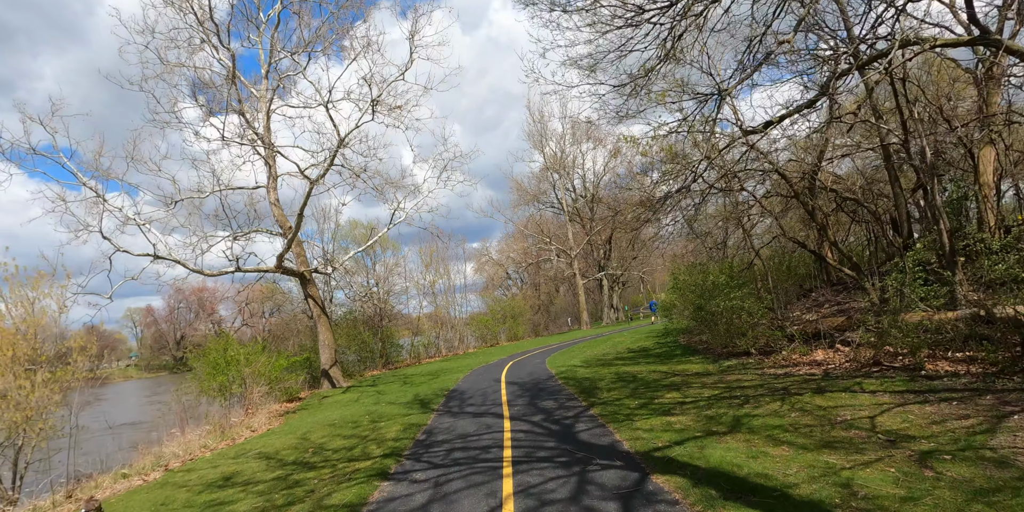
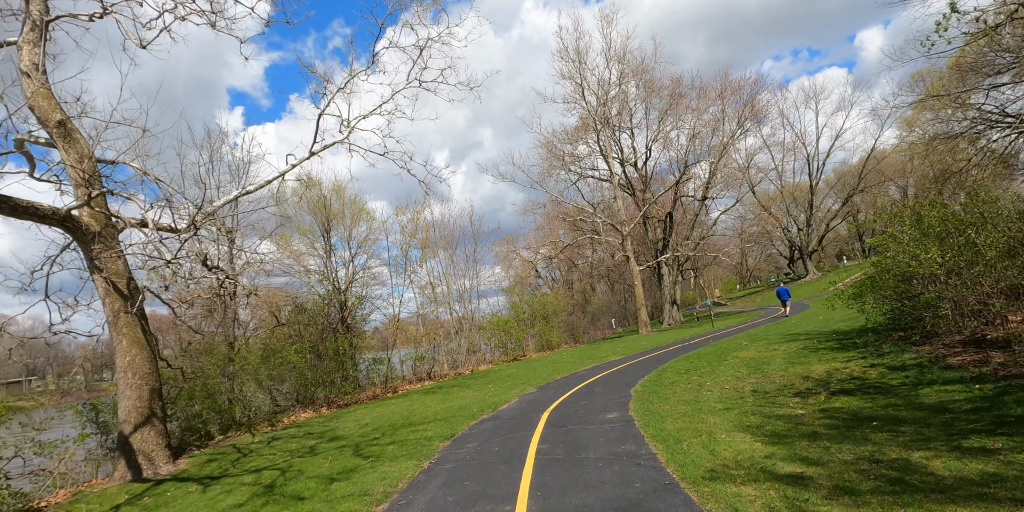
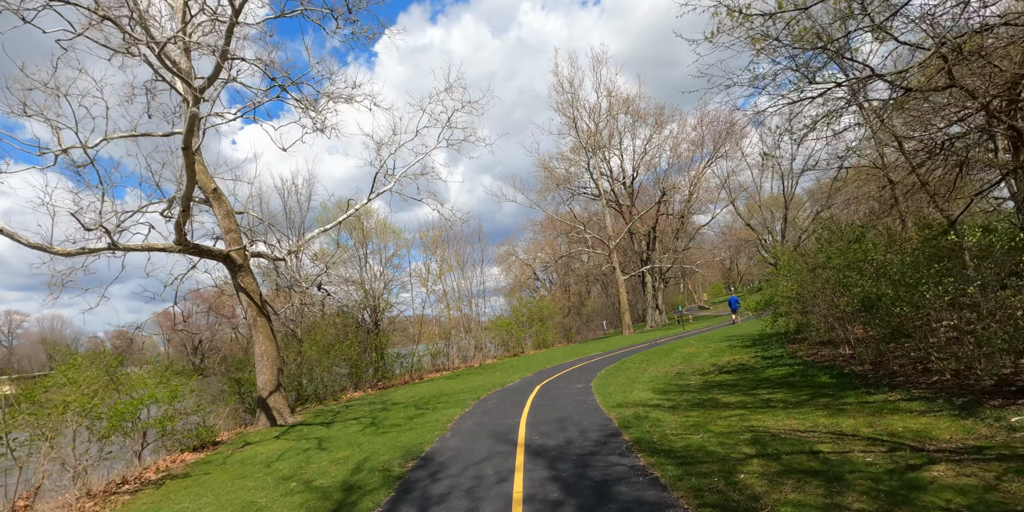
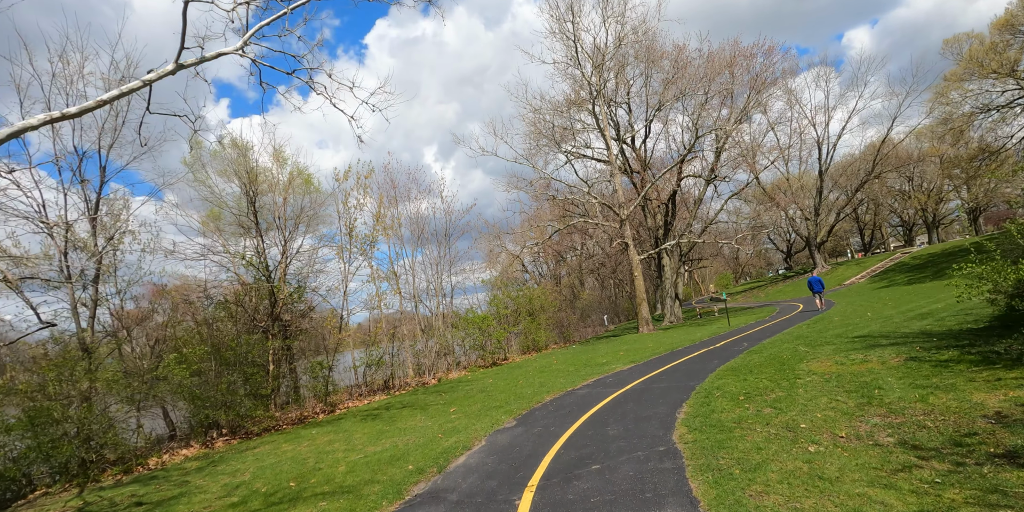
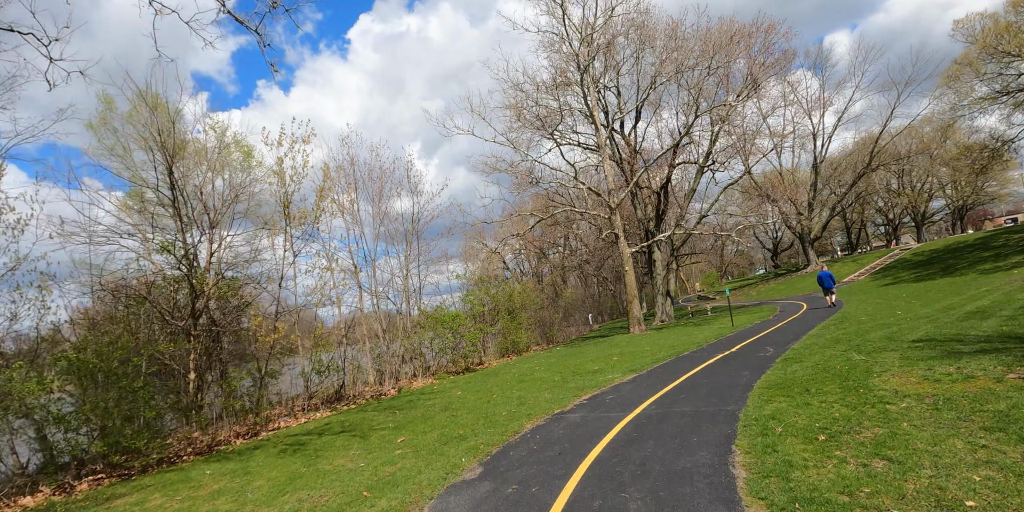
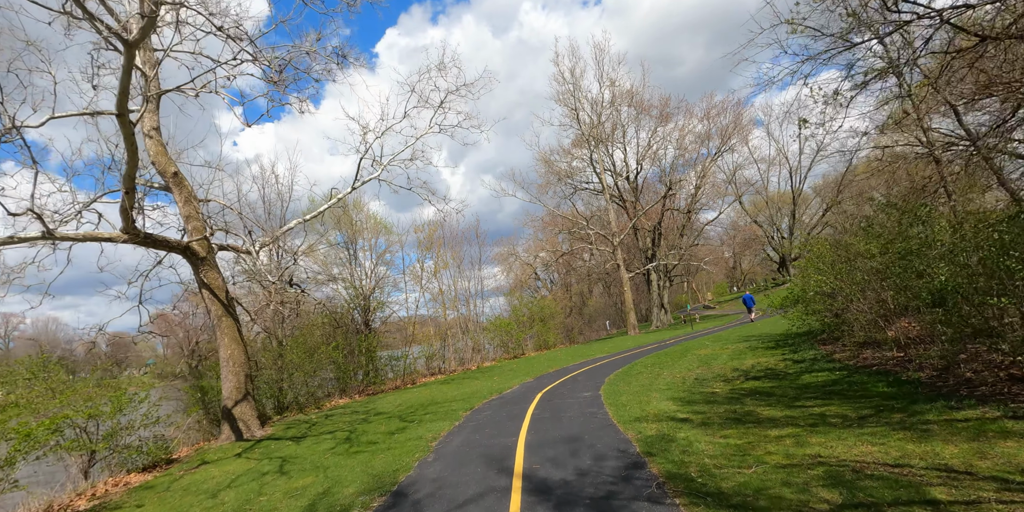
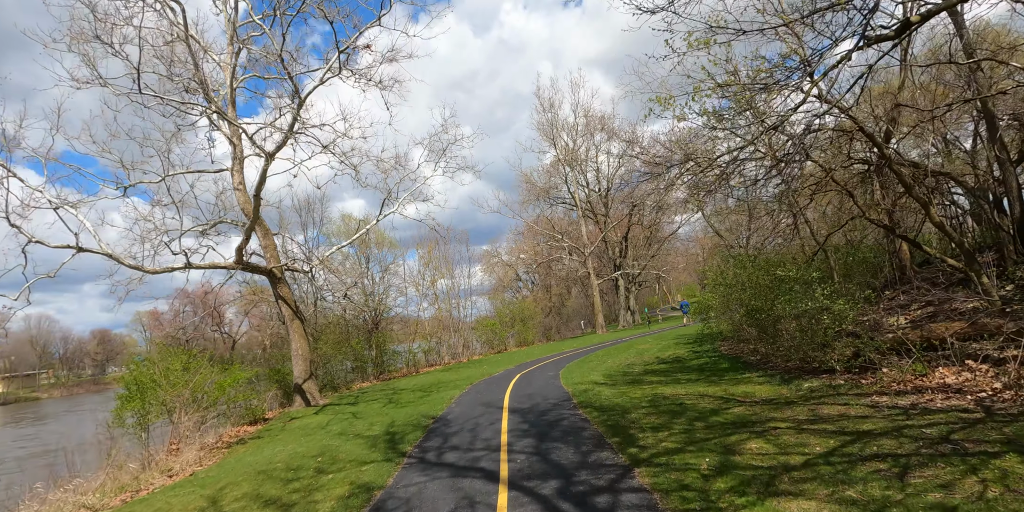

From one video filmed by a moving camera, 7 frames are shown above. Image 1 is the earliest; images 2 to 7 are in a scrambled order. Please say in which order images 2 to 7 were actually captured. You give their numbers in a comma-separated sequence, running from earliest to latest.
7, 3, 6, 2, 4, 5
